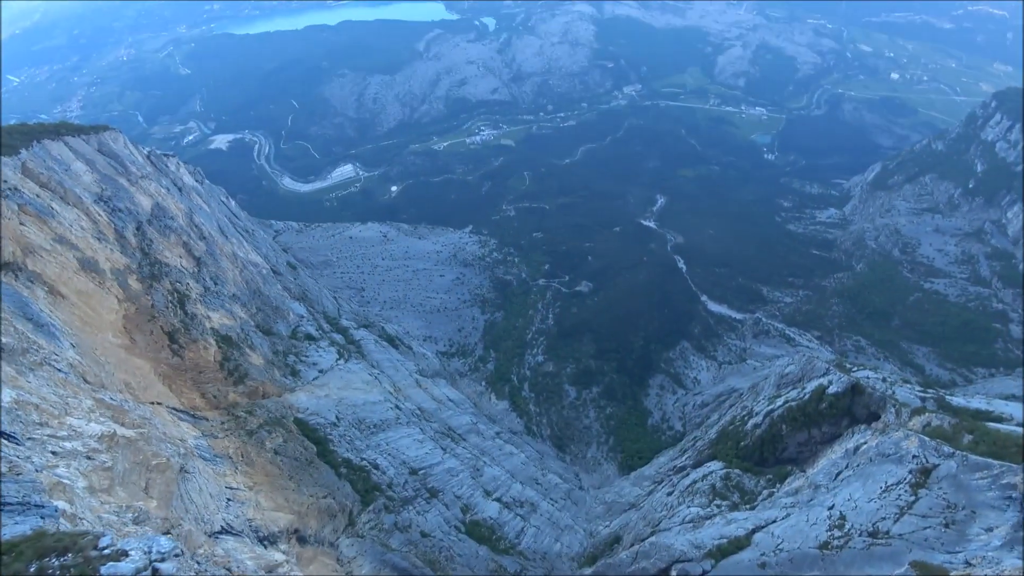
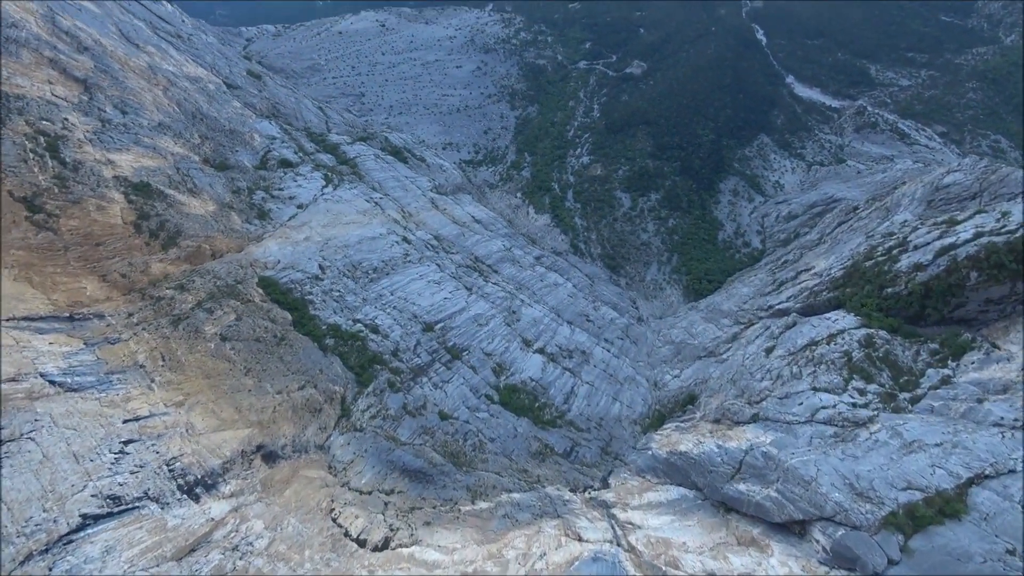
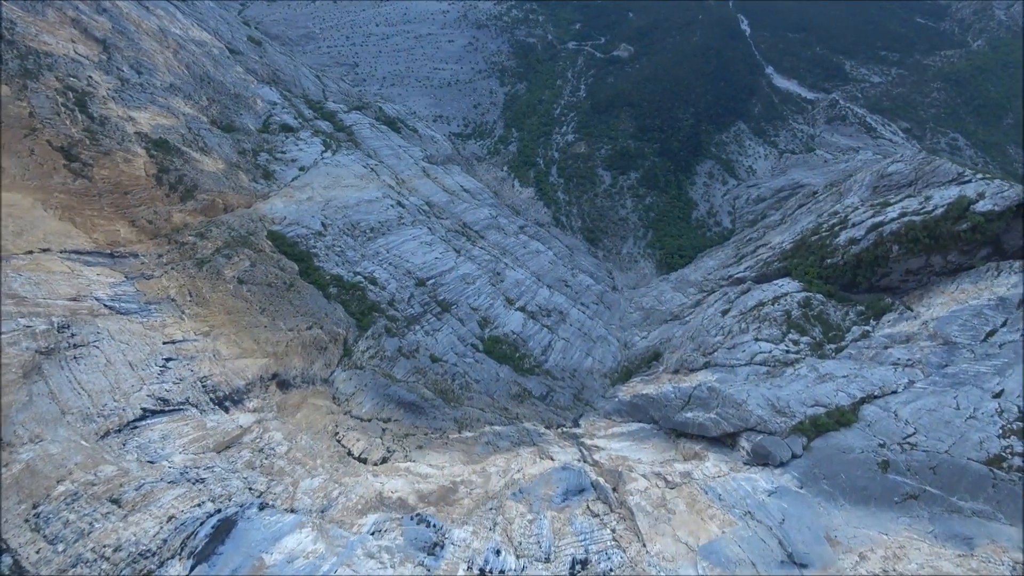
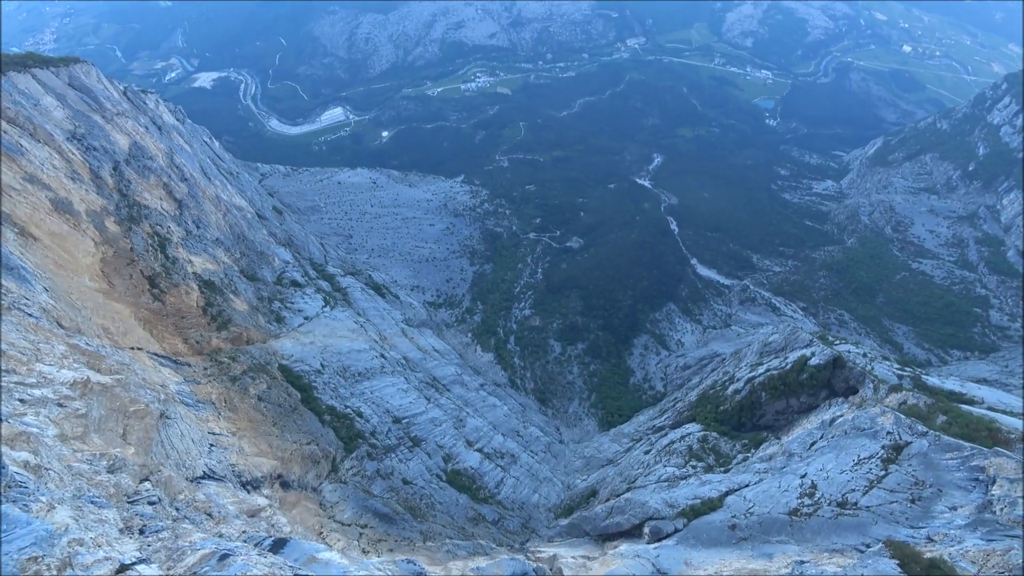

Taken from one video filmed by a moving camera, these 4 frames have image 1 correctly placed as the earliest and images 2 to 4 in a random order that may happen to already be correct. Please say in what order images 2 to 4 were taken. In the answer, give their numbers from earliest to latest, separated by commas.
4, 3, 2
